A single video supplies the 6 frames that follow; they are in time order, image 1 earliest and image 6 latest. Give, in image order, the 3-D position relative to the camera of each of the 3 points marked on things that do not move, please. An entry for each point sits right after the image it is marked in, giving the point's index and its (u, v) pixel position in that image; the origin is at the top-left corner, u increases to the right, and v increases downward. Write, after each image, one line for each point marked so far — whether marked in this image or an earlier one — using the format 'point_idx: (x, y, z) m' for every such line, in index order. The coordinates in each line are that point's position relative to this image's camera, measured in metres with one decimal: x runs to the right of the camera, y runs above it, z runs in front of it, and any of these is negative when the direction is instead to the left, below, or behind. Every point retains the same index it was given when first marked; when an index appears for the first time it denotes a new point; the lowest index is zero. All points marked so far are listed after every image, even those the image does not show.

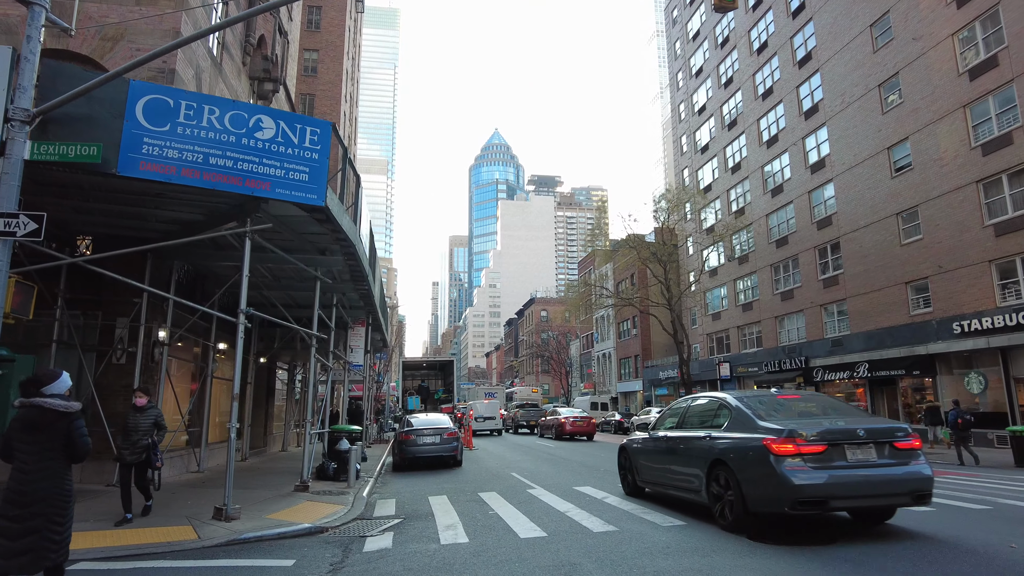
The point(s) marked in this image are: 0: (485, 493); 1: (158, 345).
0: (-0.5, -3.6, +10.9) m
1: (-6.3, -1.0, +10.9) m
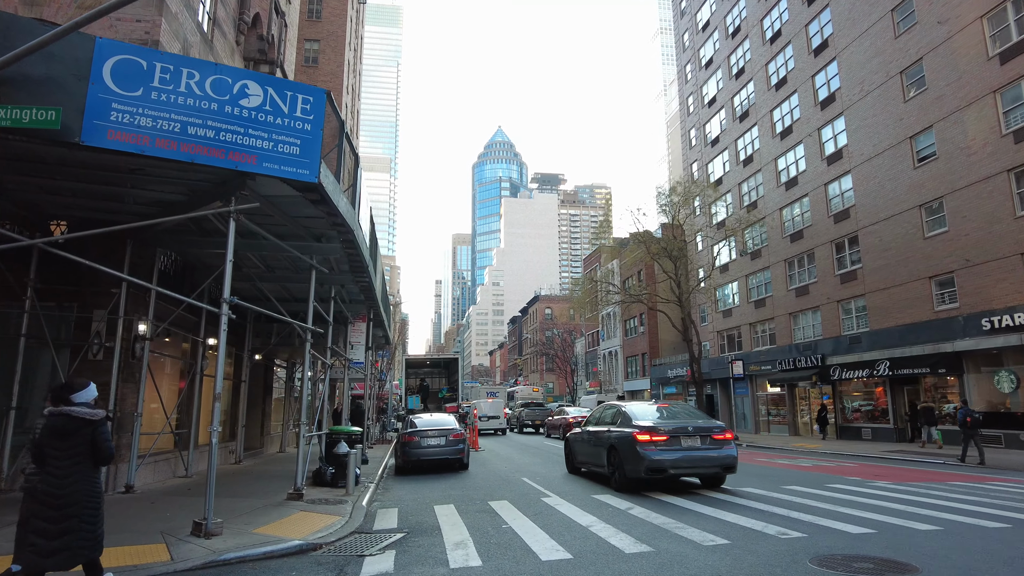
0: (-0.3, -3.5, +10.0) m
1: (-6.1, -0.8, +10.0) m
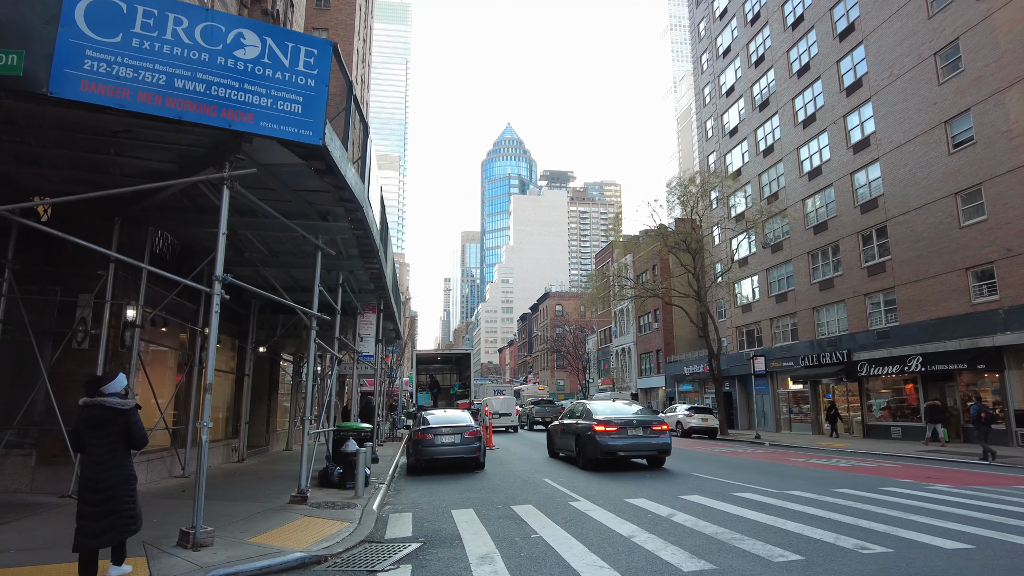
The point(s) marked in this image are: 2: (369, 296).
0: (+0.1, -3.2, +9.0) m
1: (-5.7, -0.6, +9.2) m
2: (-3.7, -0.2, +16.0) m
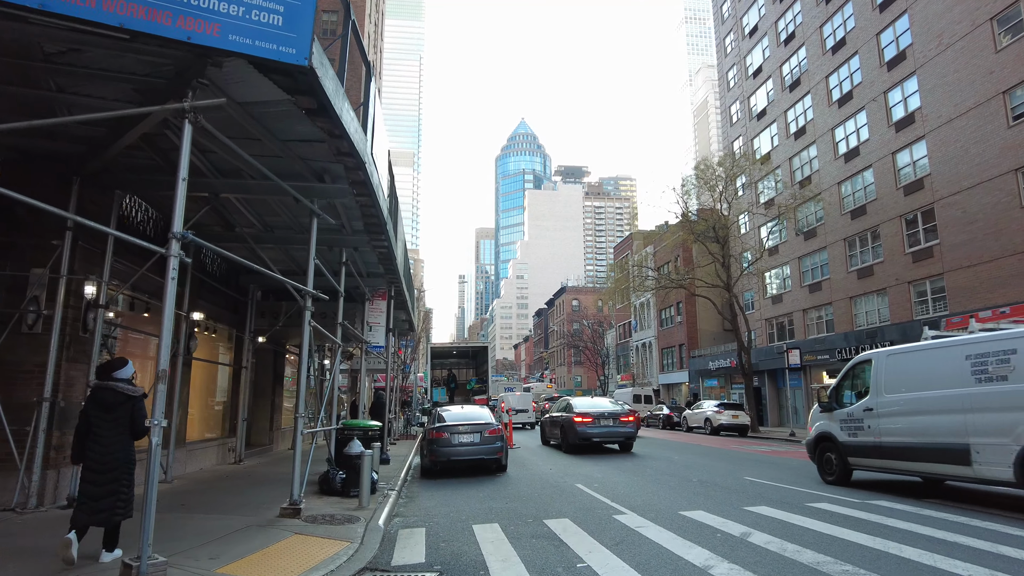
0: (+0.5, -2.8, +7.5) m
1: (-5.3, -0.2, +7.8) m
2: (-3.1, +0.2, +14.5) m
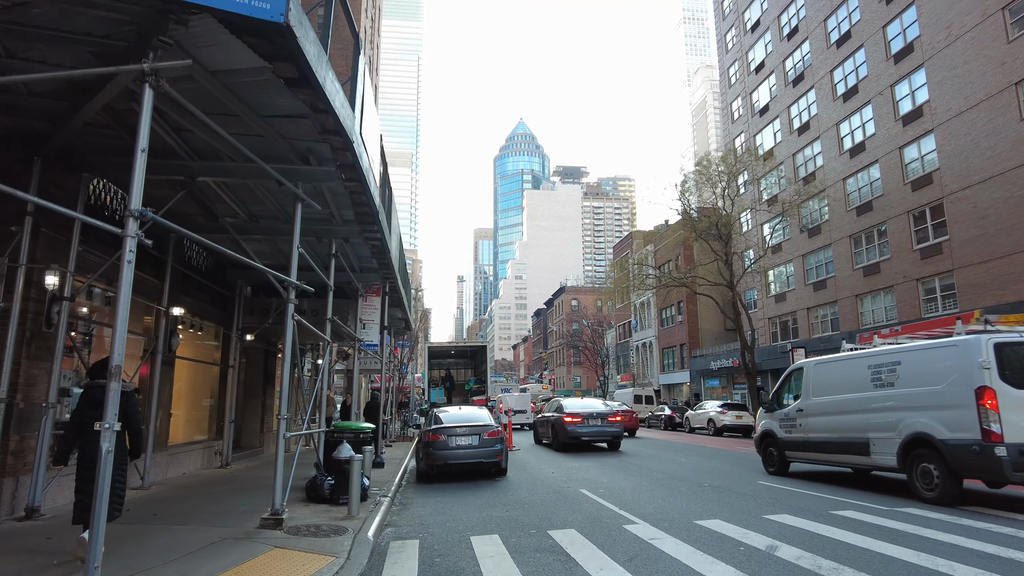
0: (+0.5, -2.7, +6.9) m
1: (-5.3, -0.1, +7.2) m
2: (-3.1, +0.3, +13.9) m
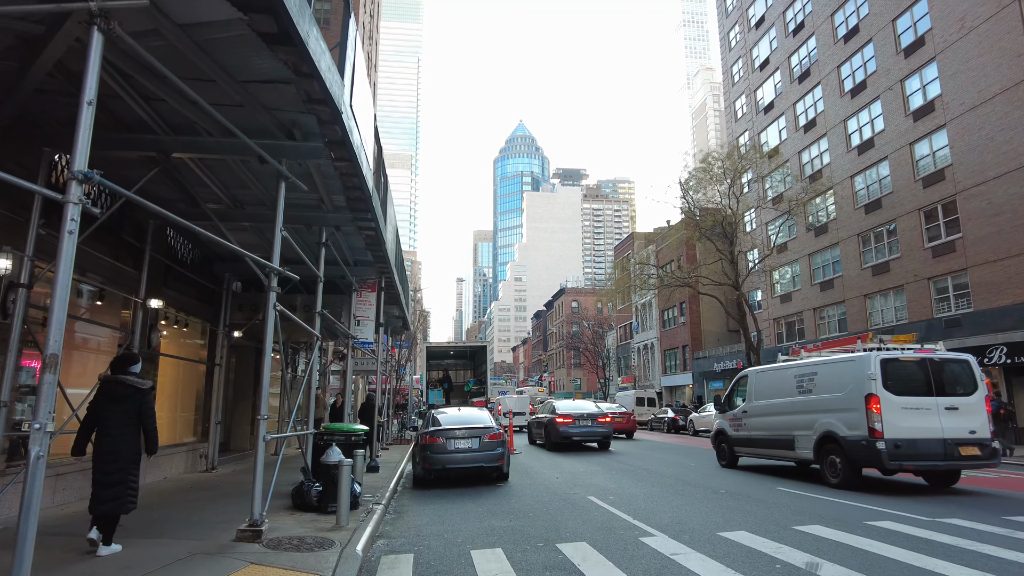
0: (+0.6, -2.6, +6.2) m
1: (-5.2, 0.0, +6.5) m
2: (-3.1, +0.4, +13.2) m
